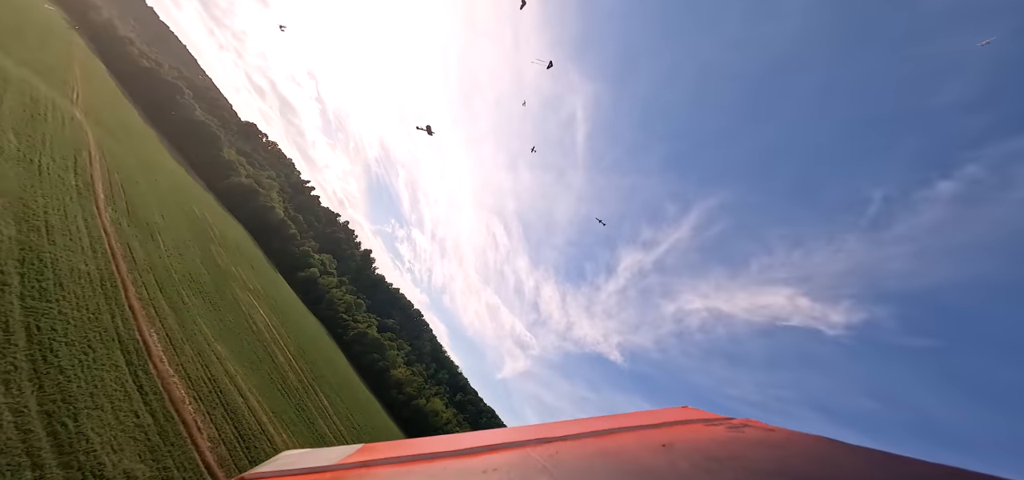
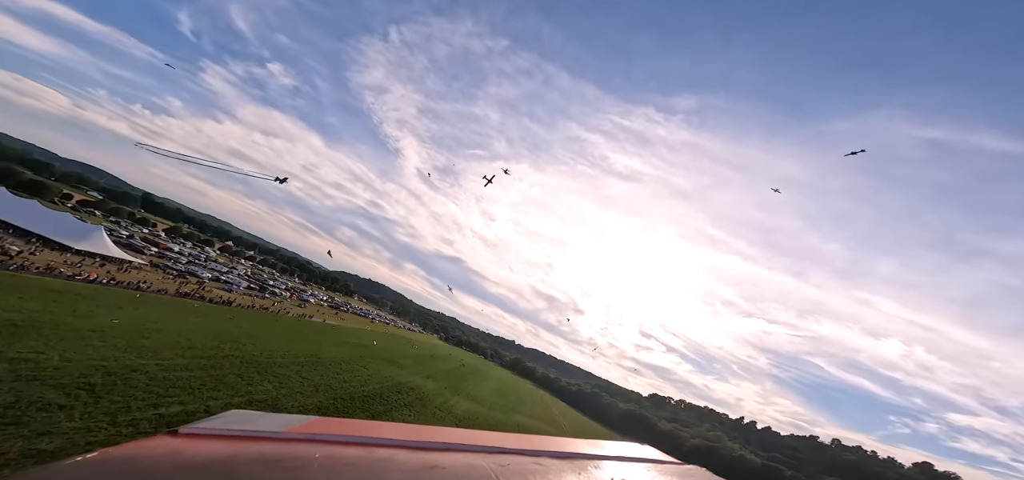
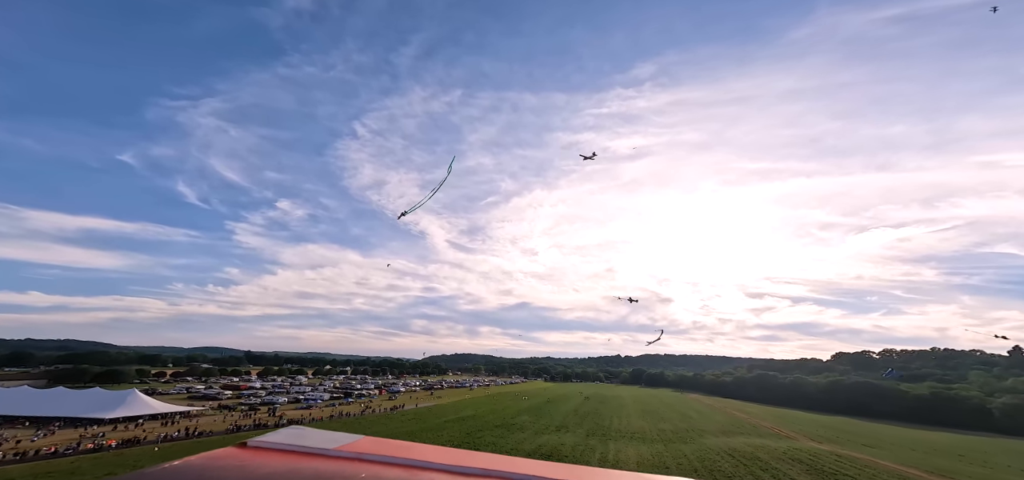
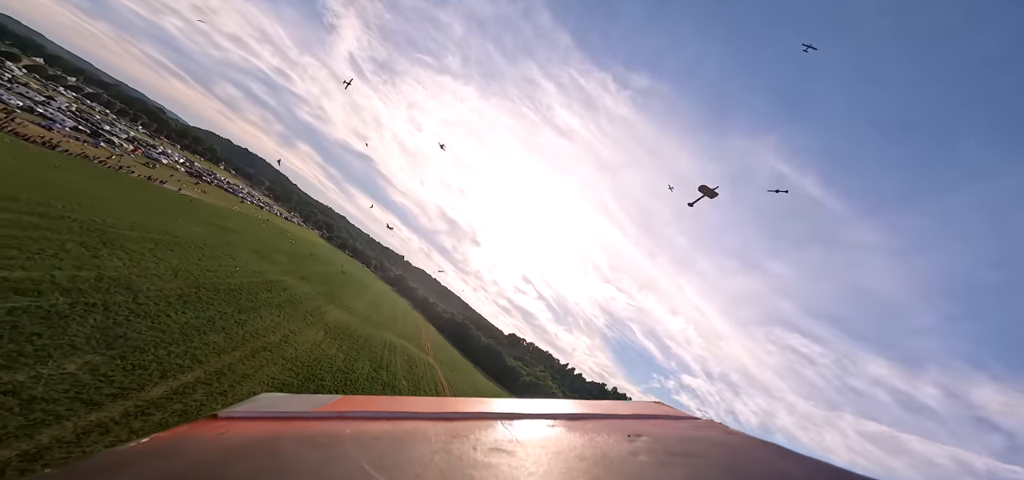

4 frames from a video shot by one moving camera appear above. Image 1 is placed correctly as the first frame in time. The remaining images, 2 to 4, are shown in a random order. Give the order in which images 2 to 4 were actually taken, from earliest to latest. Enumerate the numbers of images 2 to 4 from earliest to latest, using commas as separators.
4, 2, 3
